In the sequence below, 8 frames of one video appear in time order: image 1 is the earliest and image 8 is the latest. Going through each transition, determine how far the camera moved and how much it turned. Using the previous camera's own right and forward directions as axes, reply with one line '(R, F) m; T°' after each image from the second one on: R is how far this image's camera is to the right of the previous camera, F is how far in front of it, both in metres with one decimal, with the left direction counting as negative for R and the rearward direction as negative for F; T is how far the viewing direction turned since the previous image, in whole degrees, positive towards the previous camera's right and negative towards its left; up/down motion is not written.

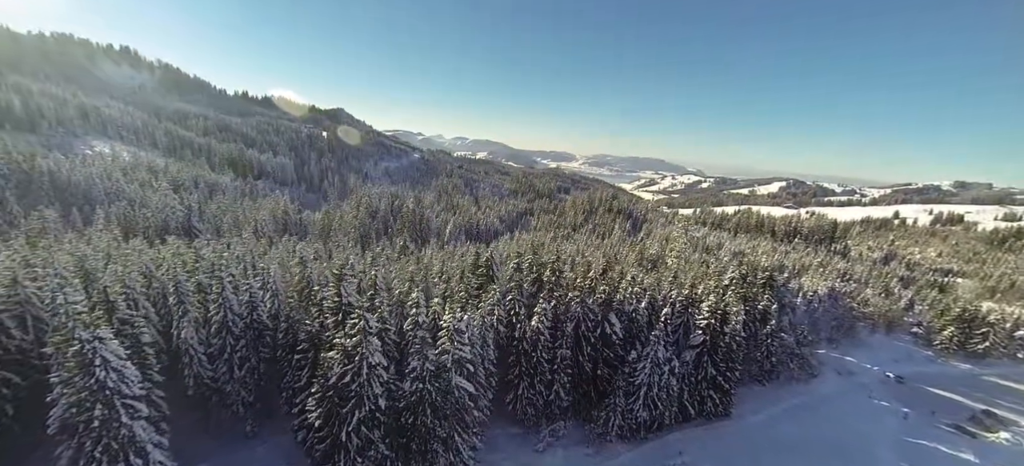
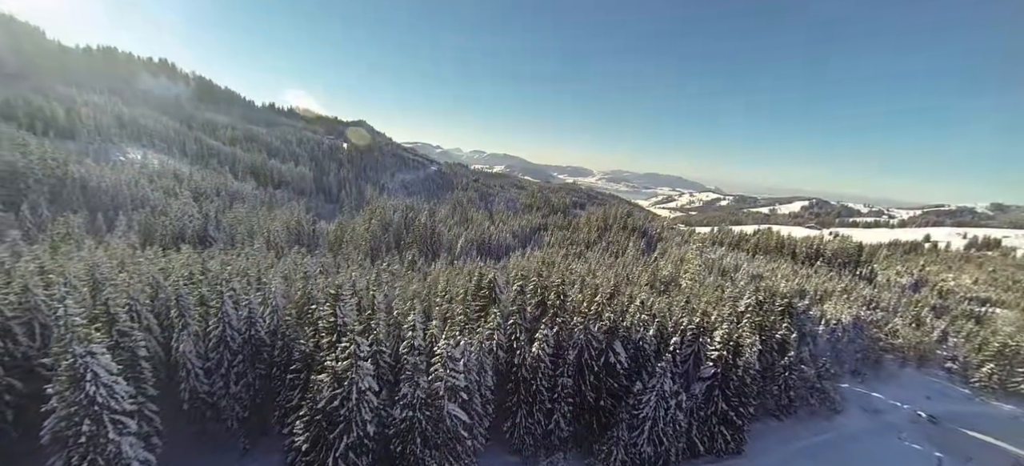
(+0.8, +0.6) m; -2°
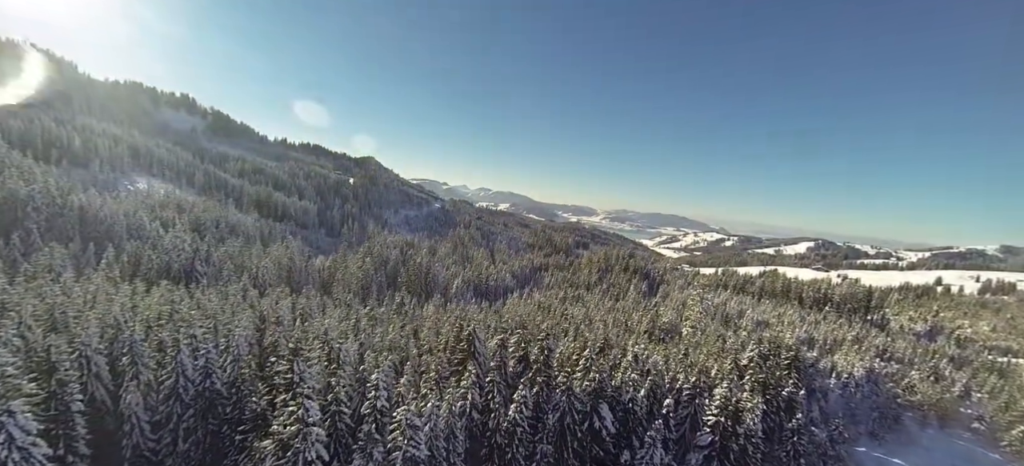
(+1.5, +1.2) m; -1°
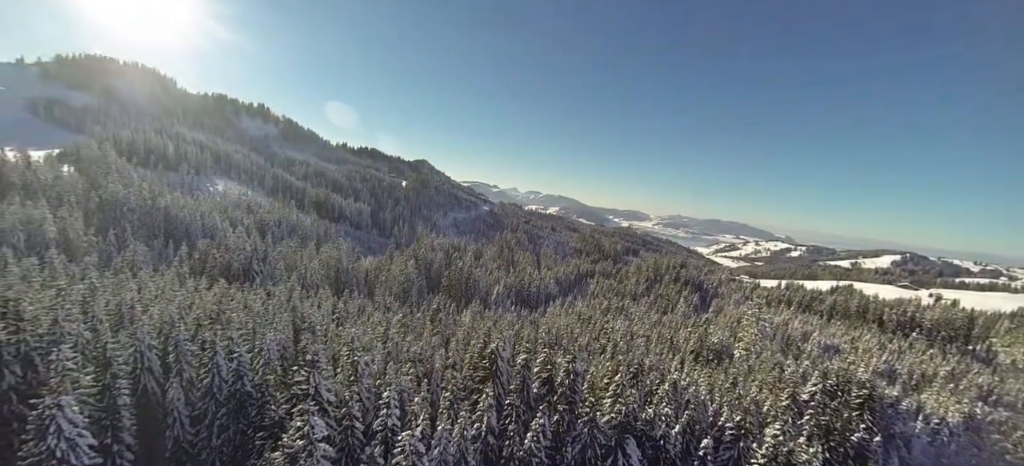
(+1.4, +1.2) m; -7°
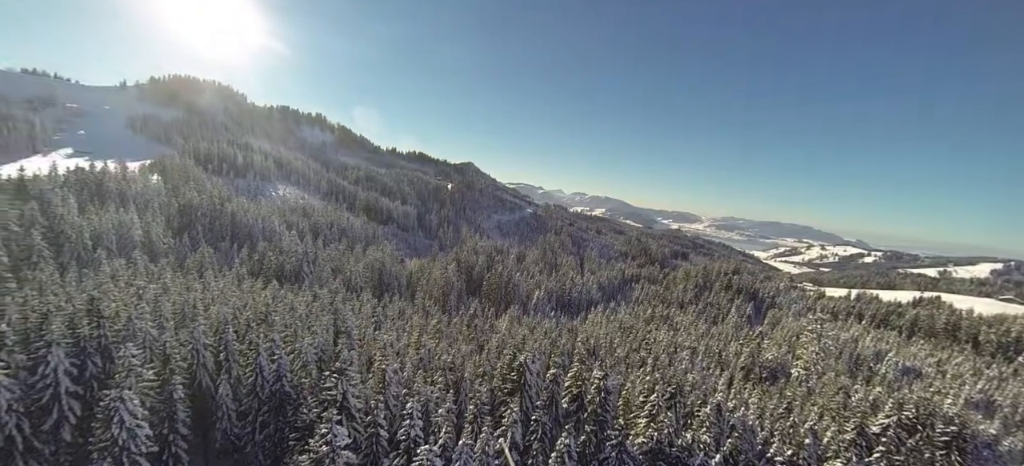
(+0.9, +0.6) m; -7°
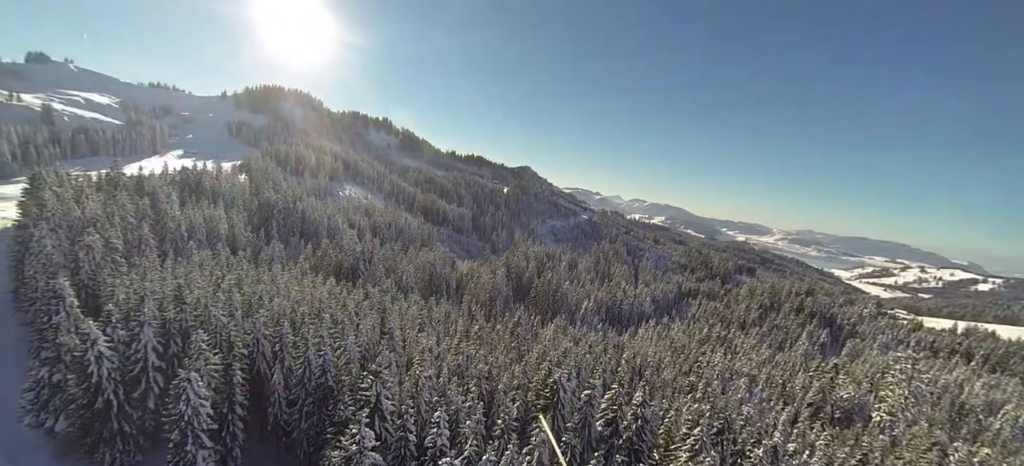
(+0.9, +0.5) m; -8°
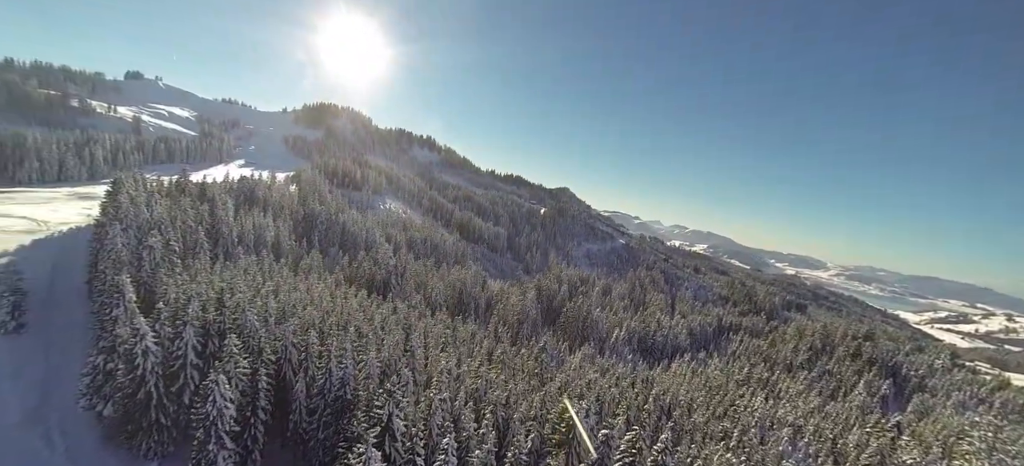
(+0.7, +0.3) m; -5°
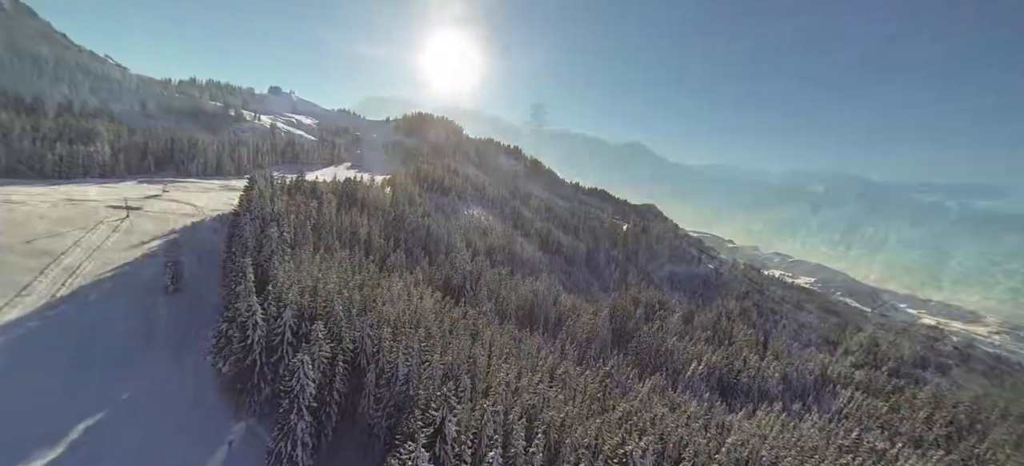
(+0.7, +0.1) m; -12°
